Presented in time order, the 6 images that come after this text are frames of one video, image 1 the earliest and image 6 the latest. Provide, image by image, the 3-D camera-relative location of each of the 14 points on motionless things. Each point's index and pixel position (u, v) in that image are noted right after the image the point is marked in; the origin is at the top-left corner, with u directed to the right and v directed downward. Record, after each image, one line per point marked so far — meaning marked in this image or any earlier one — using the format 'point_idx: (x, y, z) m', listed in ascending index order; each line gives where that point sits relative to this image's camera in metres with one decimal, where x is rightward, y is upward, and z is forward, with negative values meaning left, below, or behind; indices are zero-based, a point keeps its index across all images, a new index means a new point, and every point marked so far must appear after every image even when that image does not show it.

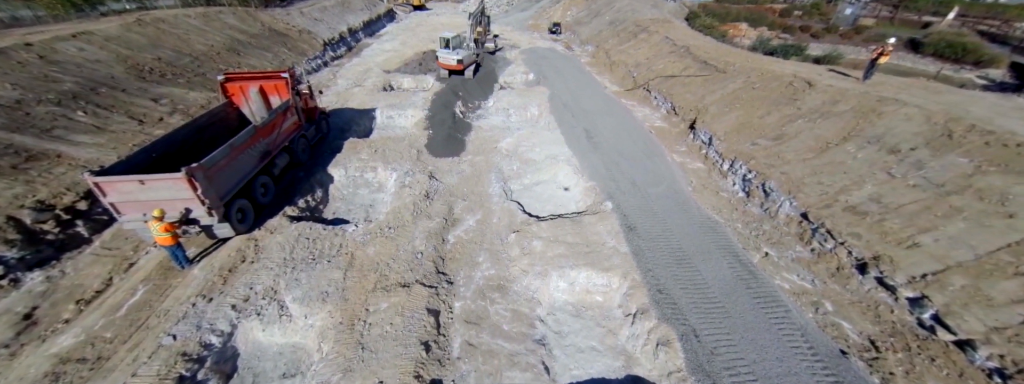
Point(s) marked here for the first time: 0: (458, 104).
0: (-2.5, +4.1, +15.1) m
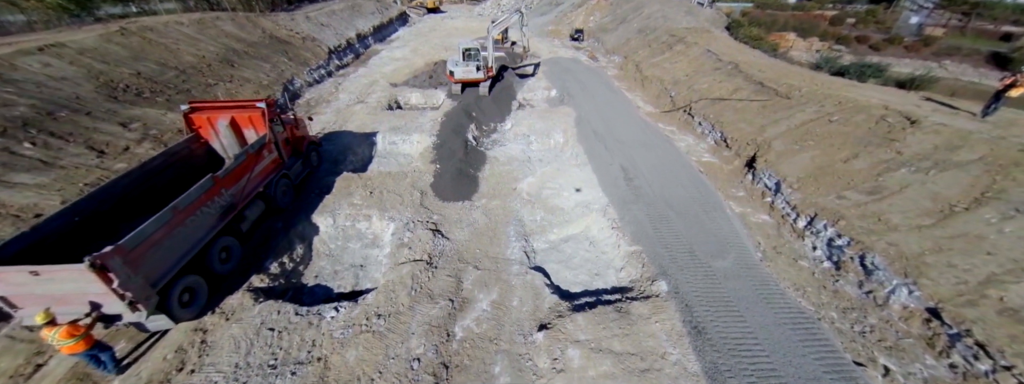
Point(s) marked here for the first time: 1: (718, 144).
0: (-1.7, +2.6, +13.2) m
1: (+7.7, +1.8, +12.0) m
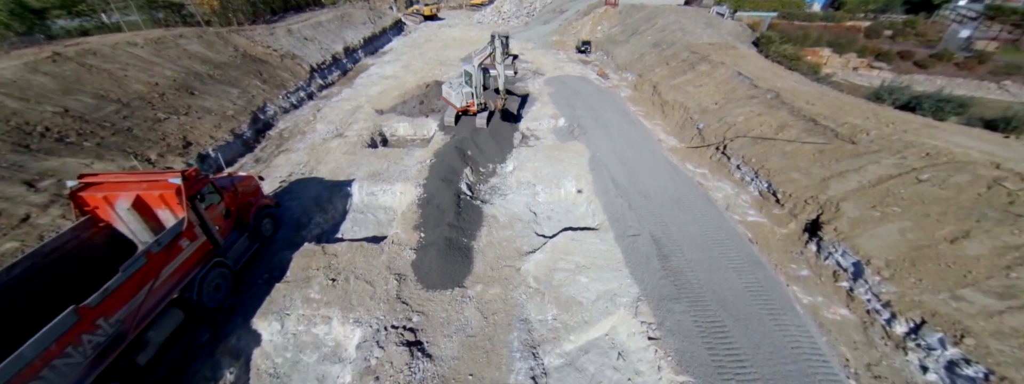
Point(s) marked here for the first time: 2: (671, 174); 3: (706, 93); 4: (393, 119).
0: (-1.6, +0.6, +11.1) m
1: (+7.8, -0.1, +9.9) m
2: (+5.4, +0.6, +11.0) m
3: (+8.7, +4.5, +14.4) m
4: (-5.5, +3.3, +14.8) m
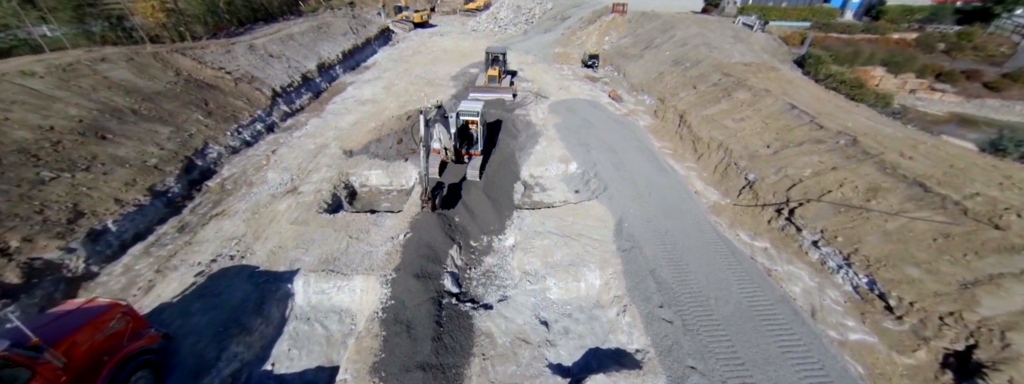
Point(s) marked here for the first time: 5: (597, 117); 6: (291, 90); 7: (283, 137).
0: (-1.6, -1.6, +8.2) m
1: (+7.8, -2.3, +7.1) m
2: (+5.5, -1.6, +8.2) m
3: (+8.7, +2.3, +11.6) m
4: (-5.5, +1.0, +11.9) m
5: (+4.0, +3.5, +15.0) m
6: (-12.0, +5.6, +17.5) m
7: (-10.3, +2.5, +14.5) m
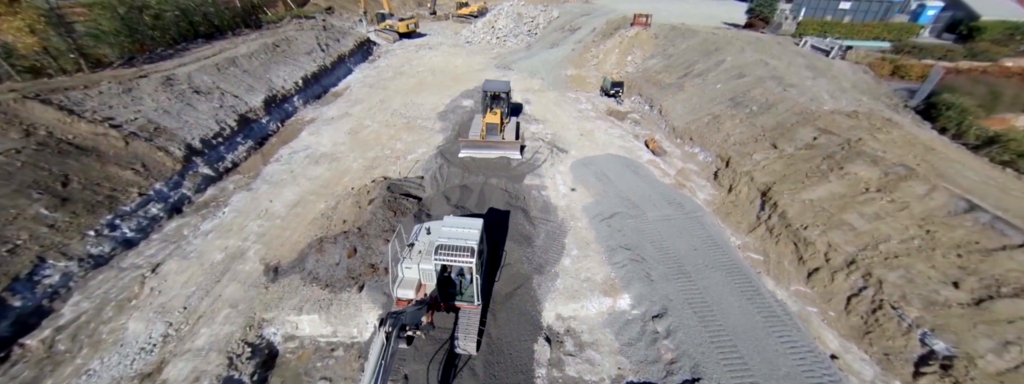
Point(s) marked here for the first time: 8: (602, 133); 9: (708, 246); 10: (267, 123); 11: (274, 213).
0: (-1.1, -5.1, +3.8) m
1: (+8.3, -5.8, +2.8) m
2: (+5.9, -5.0, +3.9) m
3: (+9.0, -1.1, +7.3) m
4: (-5.1, -2.4, +7.4) m
5: (+4.3, +0.1, +10.6) m
6: (-11.7, +2.1, +12.9) m
7: (-10.0, -1.0, +10.0) m
8: (+4.0, +2.7, +14.3) m
9: (+5.3, -1.4, +8.6) m
10: (-11.5, +3.2, +15.1) m
11: (-7.4, -0.6, +10.0) m
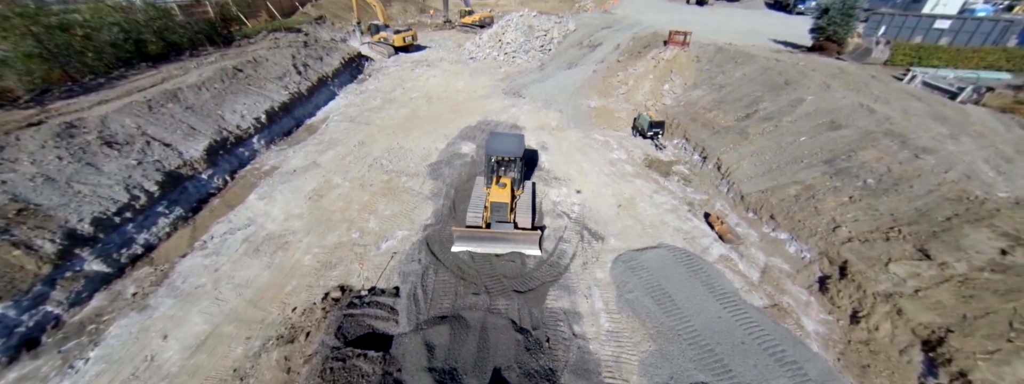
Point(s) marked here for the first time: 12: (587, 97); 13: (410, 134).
0: (-0.9, -7.9, +0.2) m
1: (+8.5, -8.7, -1.0) m
2: (+6.1, -7.9, +0.1) m
3: (+9.4, -4.1, +3.6) m
4: (-4.8, -5.2, +3.9) m
5: (+4.7, -2.9, +6.9) m
6: (-11.3, -0.7, +9.4) m
7: (-9.6, -3.8, +6.5) m
8: (+4.4, -0.3, +10.7) m
9: (+5.6, -4.4, +4.9) m
10: (-11.1, +0.5, +11.7) m
11: (-7.0, -3.4, +6.4) m
12: (+4.0, +5.1, +17.5) m
13: (-4.7, +2.6, +14.7) m
